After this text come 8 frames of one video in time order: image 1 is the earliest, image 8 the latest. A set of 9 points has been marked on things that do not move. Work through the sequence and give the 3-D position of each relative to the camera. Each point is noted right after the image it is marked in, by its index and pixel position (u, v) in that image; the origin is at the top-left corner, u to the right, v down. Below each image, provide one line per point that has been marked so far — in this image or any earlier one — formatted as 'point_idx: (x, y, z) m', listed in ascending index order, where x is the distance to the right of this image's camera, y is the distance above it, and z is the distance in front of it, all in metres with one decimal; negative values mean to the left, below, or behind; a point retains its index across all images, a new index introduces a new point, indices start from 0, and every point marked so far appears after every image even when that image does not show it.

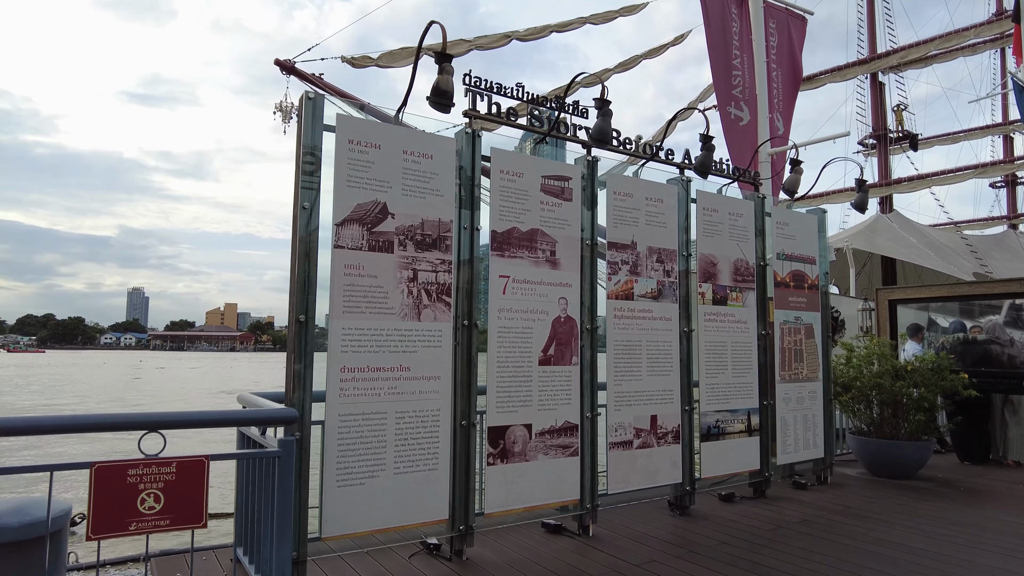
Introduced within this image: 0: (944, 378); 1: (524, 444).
0: (+4.6, -1.0, +7.2) m
1: (+0.1, -1.1, +4.7) m
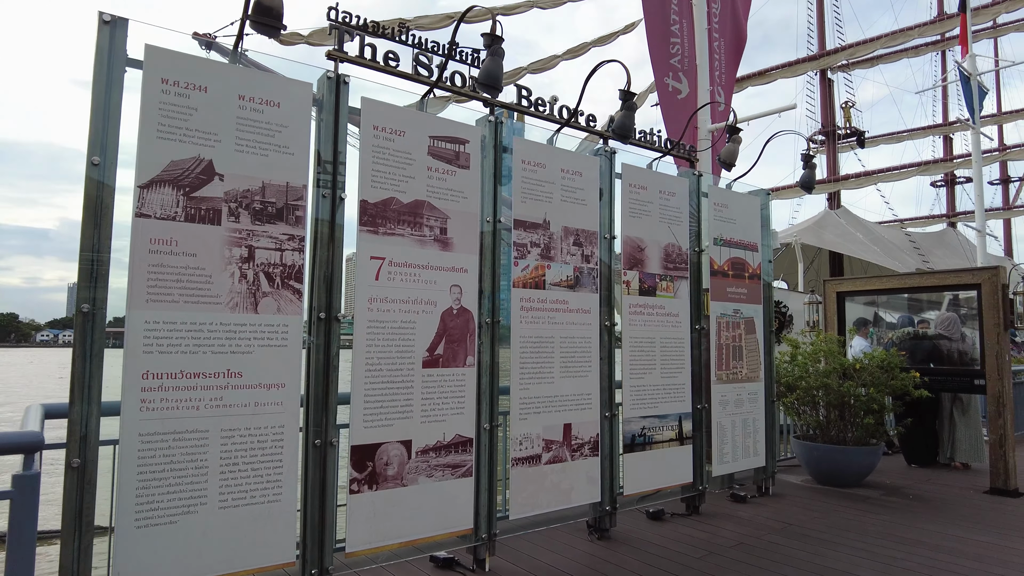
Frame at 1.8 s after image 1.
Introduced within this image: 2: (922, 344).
0: (+3.8, -0.9, +6.6) m
1: (-0.6, -1.0, +3.8) m
2: (+4.5, -0.6, +7.2) m
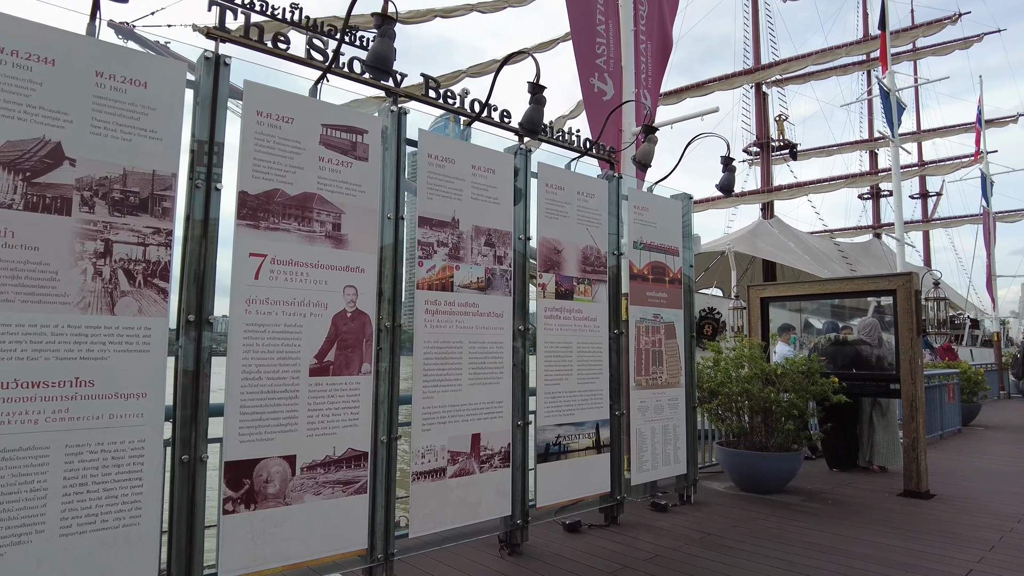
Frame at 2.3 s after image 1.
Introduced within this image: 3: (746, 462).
0: (+3.0, -0.9, +6.6) m
1: (-1.2, -1.0, +3.5) m
2: (+3.6, -0.7, +7.3) m
3: (+2.3, -1.7, +6.5) m
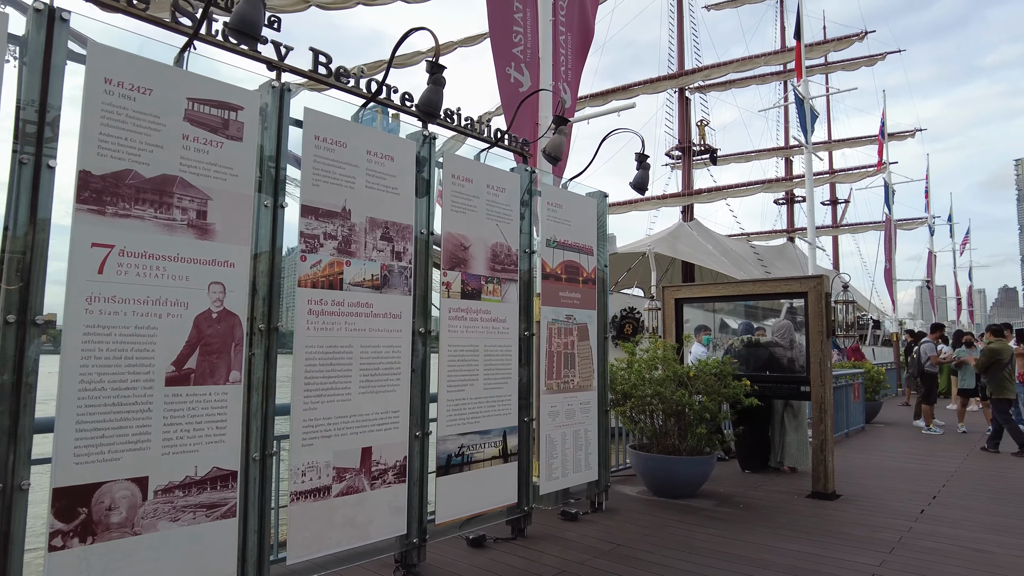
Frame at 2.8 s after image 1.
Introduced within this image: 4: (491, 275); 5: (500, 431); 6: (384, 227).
0: (+2.1, -0.9, +6.5) m
1: (-1.7, -1.0, +3.0) m
2: (+2.7, -0.7, +7.3) m
3: (+1.4, -1.7, +6.4) m
4: (-0.2, +0.1, +4.9) m
5: (-0.1, -1.0, +4.9) m
6: (-0.8, +0.4, +4.2) m
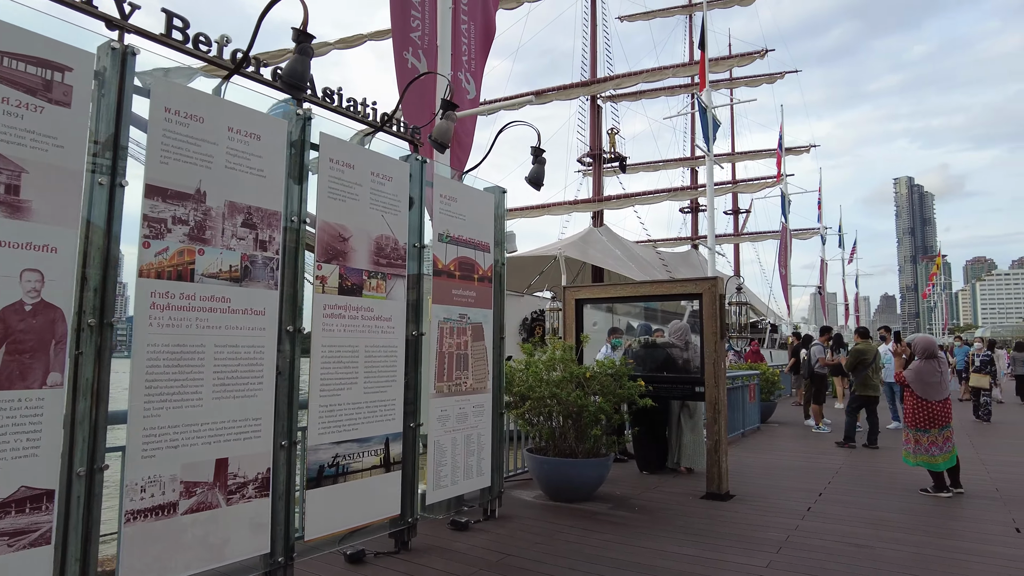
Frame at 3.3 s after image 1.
0: (+1.1, -0.9, +6.5) m
1: (-2.3, -0.9, +2.5) m
2: (+1.6, -0.7, +7.3) m
3: (+0.4, -1.7, +6.2) m
4: (-0.9, +0.1, +4.6) m
5: (-0.9, -1.0, +4.5) m
6: (-1.5, +0.4, +3.8) m
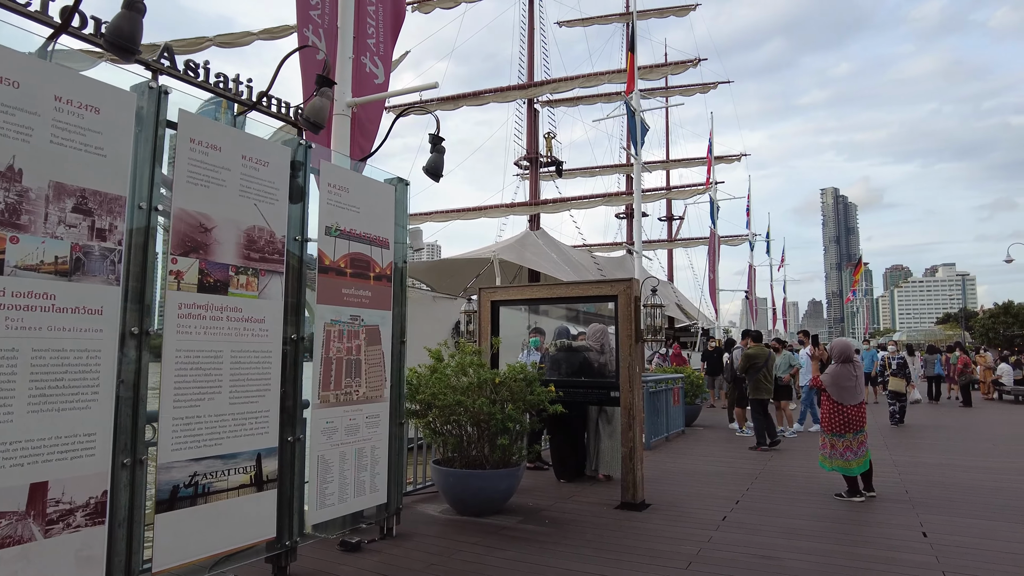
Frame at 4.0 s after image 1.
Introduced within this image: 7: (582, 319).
0: (+0.2, -0.9, +6.1) m
1: (-2.8, -0.9, +1.9) m
2: (+0.6, -0.7, +7.0) m
3: (-0.5, -1.7, +5.8) m
4: (-1.6, +0.1, +4.1) m
5: (-1.6, -1.0, +4.0) m
6: (-2.1, +0.4, +3.3) m
7: (+0.7, -0.3, +6.9) m
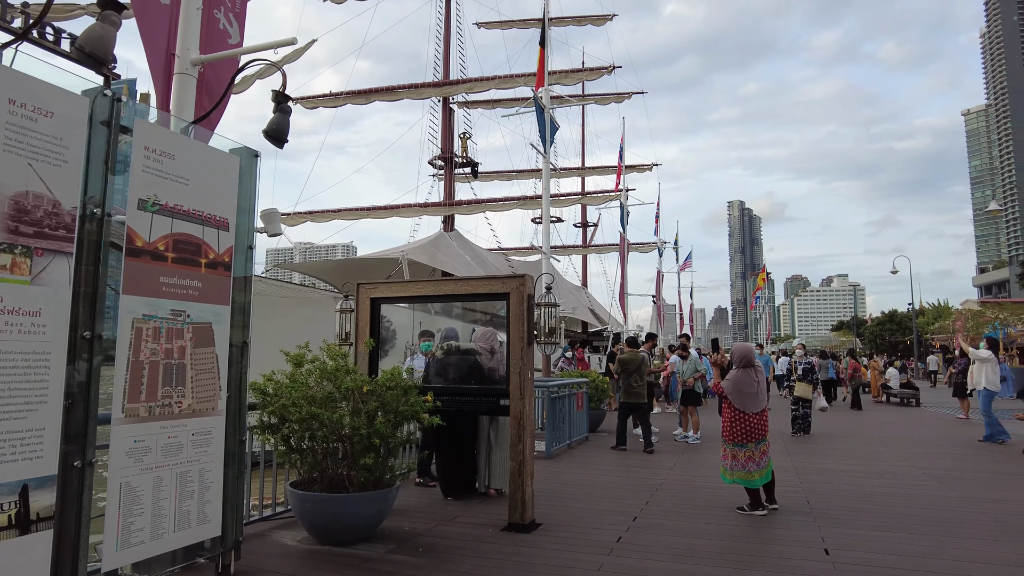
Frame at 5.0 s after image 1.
0: (-0.8, -0.9, +5.4) m
1: (-3.3, -0.8, +0.8) m
2: (-0.5, -0.7, +6.3) m
3: (-1.4, -1.6, +5.0) m
4: (-2.4, +0.2, +3.2) m
5: (-2.3, -0.9, +3.1) m
6: (-2.7, +0.5, +2.3) m
7: (-0.4, -0.3, +6.3) m
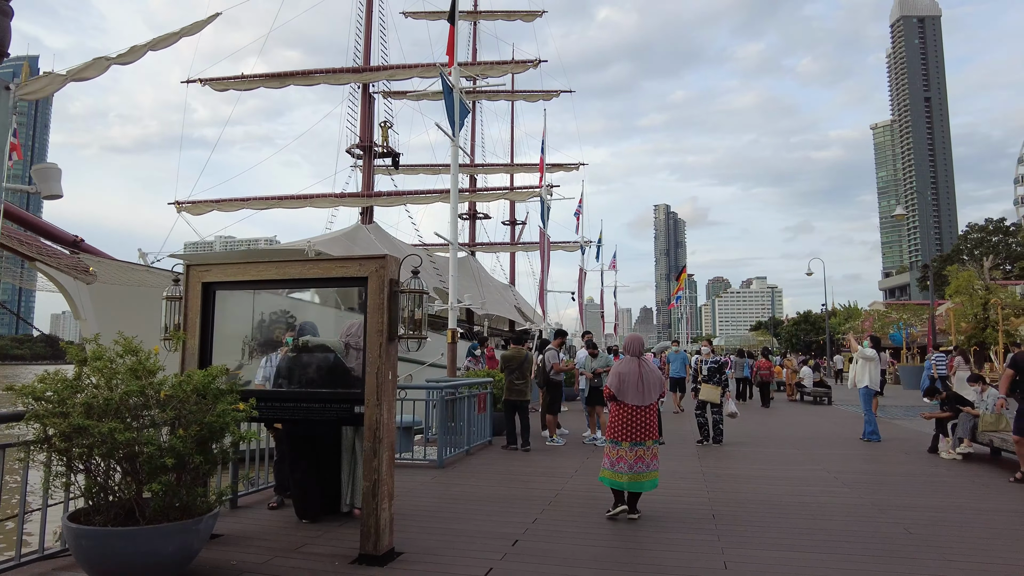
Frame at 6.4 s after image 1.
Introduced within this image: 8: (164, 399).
0: (-1.8, -0.8, +4.4) m
1: (-3.8, -0.7, -0.4) m
2: (-1.6, -0.6, +5.3) m
3: (-2.4, -1.5, +3.9) m
4: (-3.1, +0.4, +2.0) m
5: (-3.1, -0.8, +1.9) m
6: (-3.4, +0.7, +1.1) m
7: (-1.5, -0.2, +5.3) m
8: (-2.1, -0.7, +4.2) m
